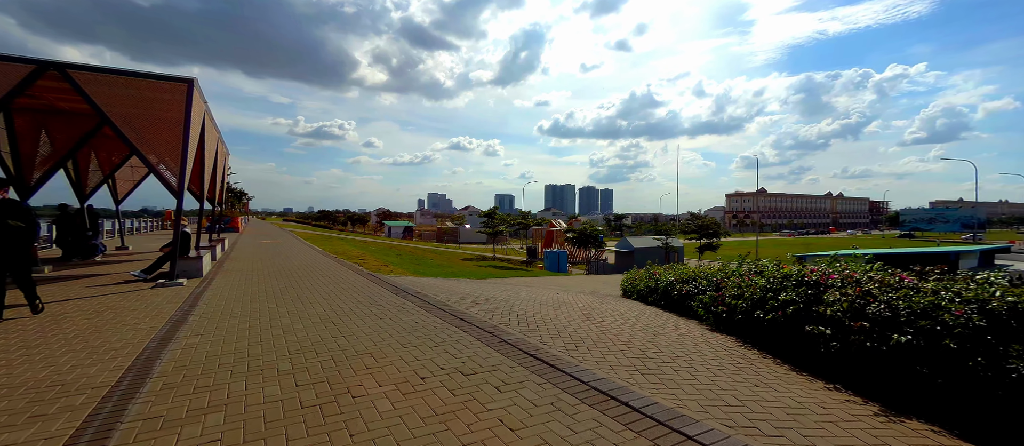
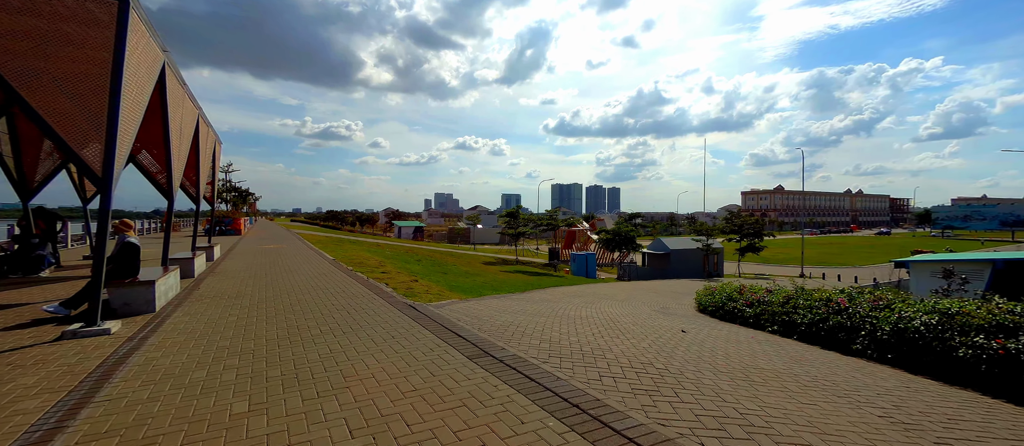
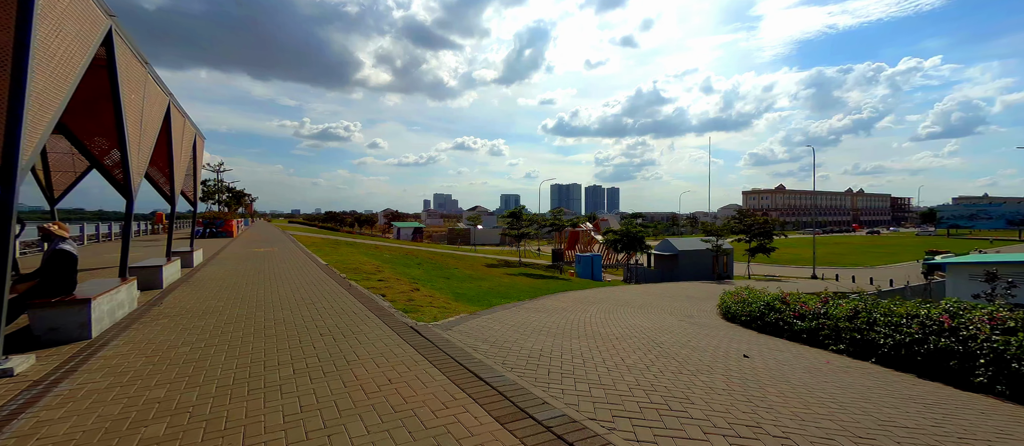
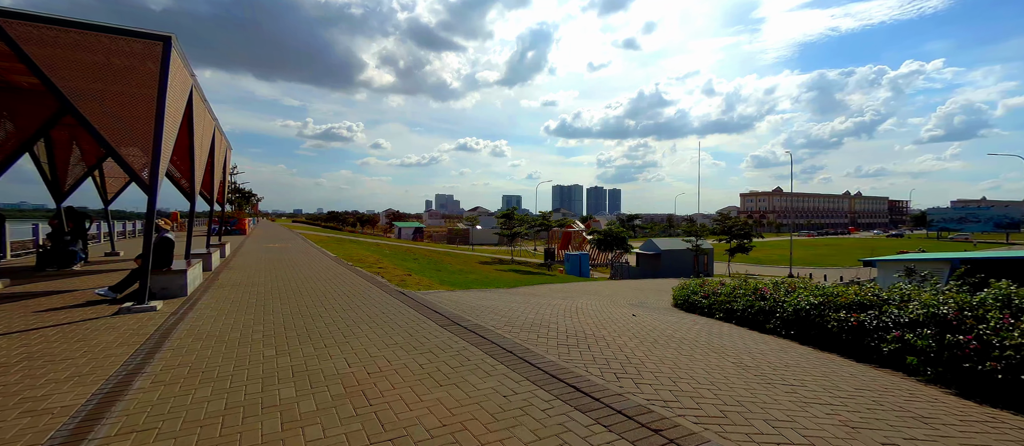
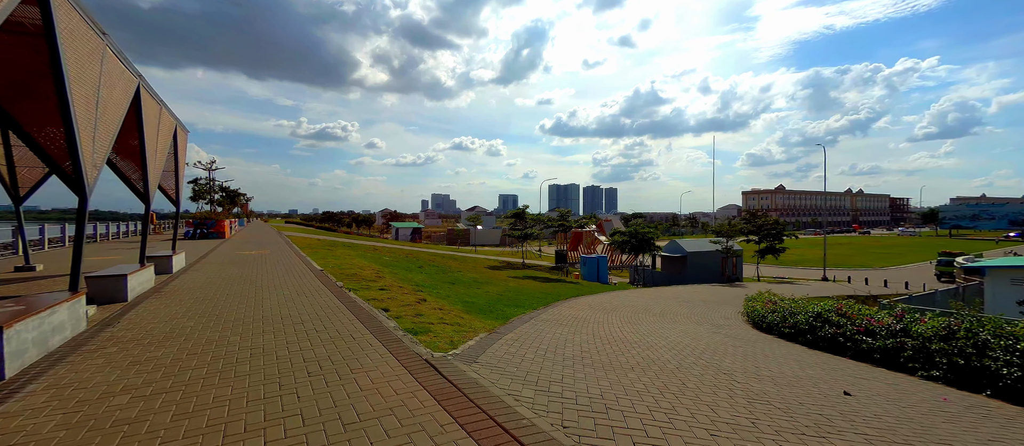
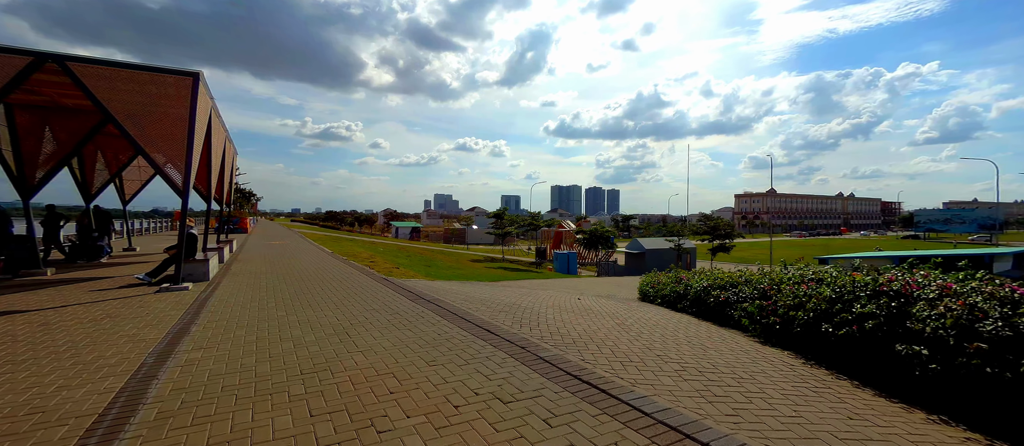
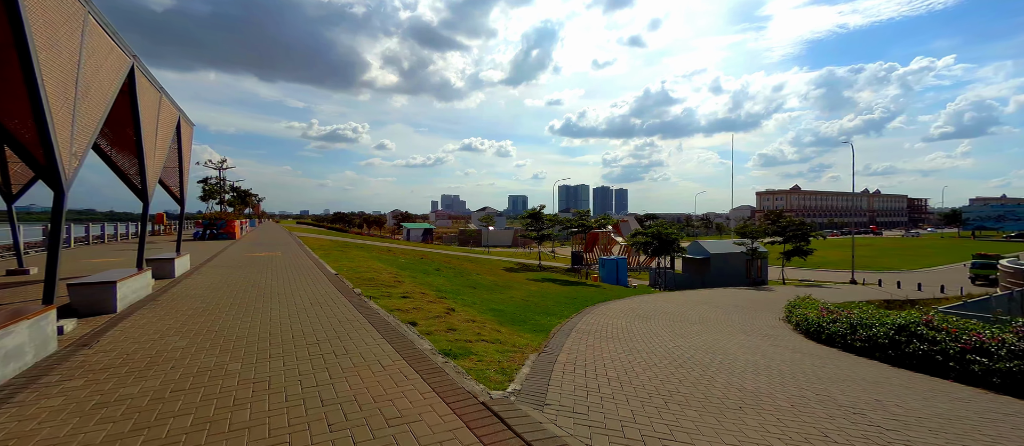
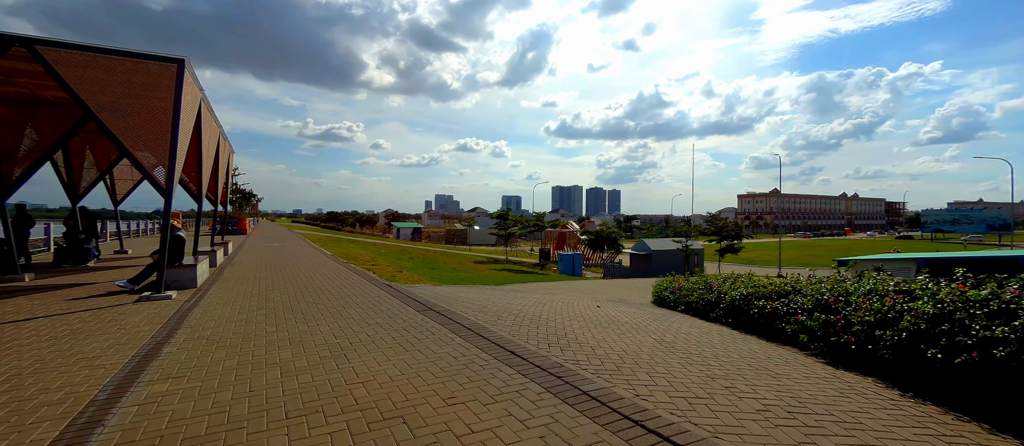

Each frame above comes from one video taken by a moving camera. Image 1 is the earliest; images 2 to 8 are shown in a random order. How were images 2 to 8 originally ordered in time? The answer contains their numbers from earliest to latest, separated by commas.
6, 8, 4, 2, 3, 5, 7
